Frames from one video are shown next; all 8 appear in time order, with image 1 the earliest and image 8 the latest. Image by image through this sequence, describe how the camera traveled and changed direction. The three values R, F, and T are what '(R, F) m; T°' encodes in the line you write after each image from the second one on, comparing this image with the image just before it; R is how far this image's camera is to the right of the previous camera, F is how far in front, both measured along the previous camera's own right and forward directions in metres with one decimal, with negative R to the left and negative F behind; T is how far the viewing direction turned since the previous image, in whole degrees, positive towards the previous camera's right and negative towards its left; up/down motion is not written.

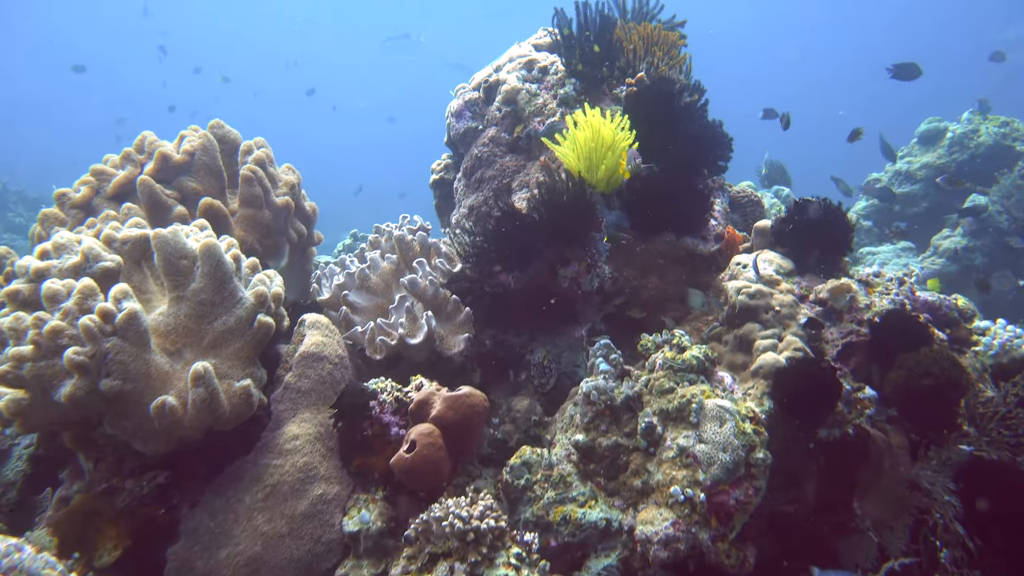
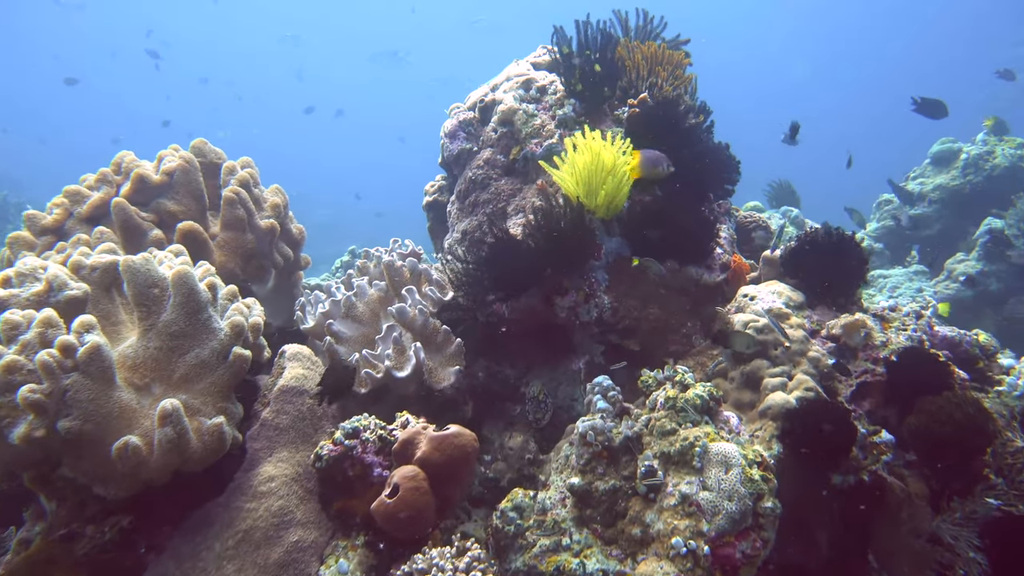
(+0.1, +0.2) m; 0°
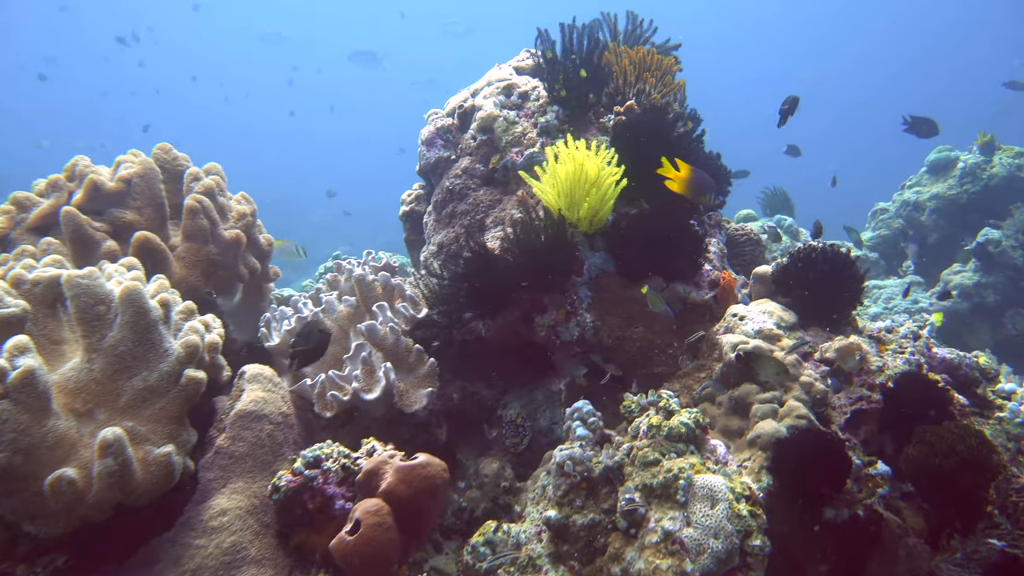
(+0.1, +0.3) m; 0°
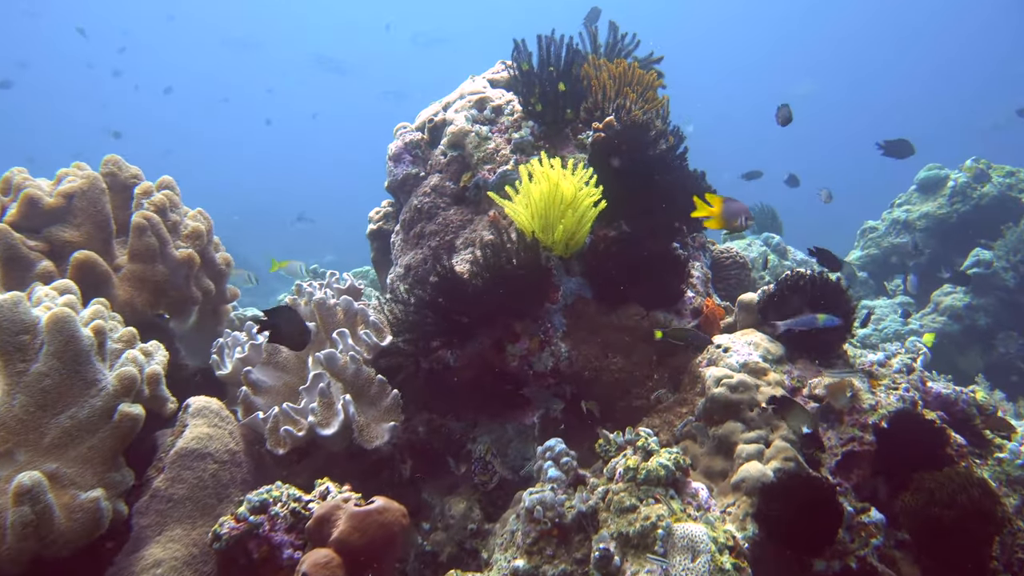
(+0.1, +0.3) m; +1°
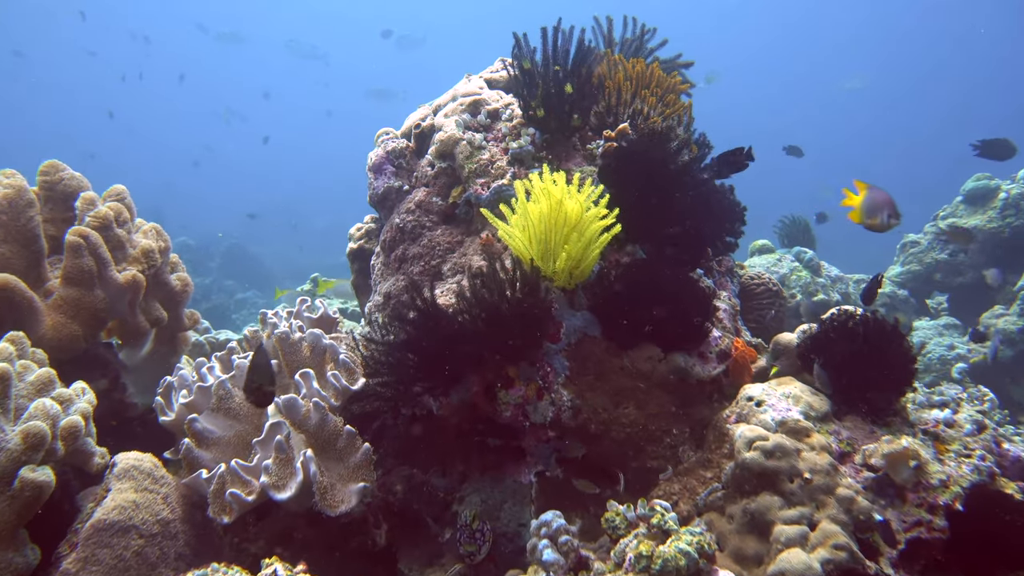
(+0.1, +0.6) m; -1°
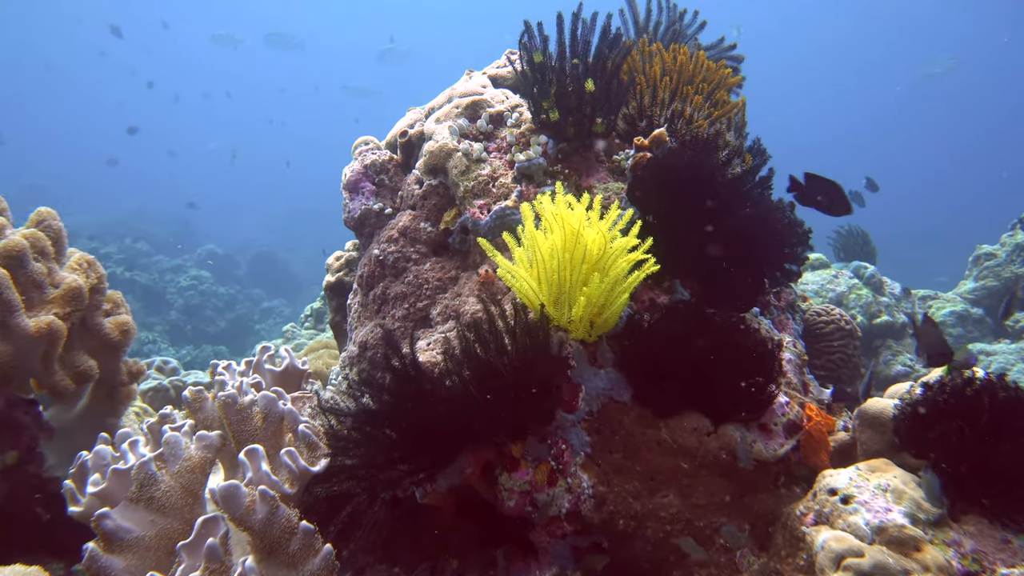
(+0.1, +0.8) m; -3°
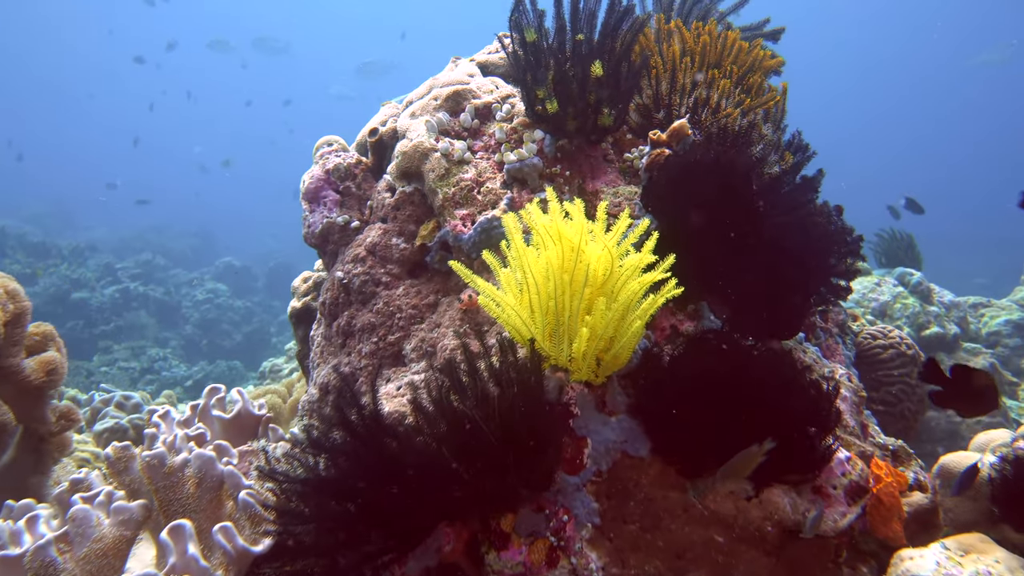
(+0.1, +0.6) m; -2°
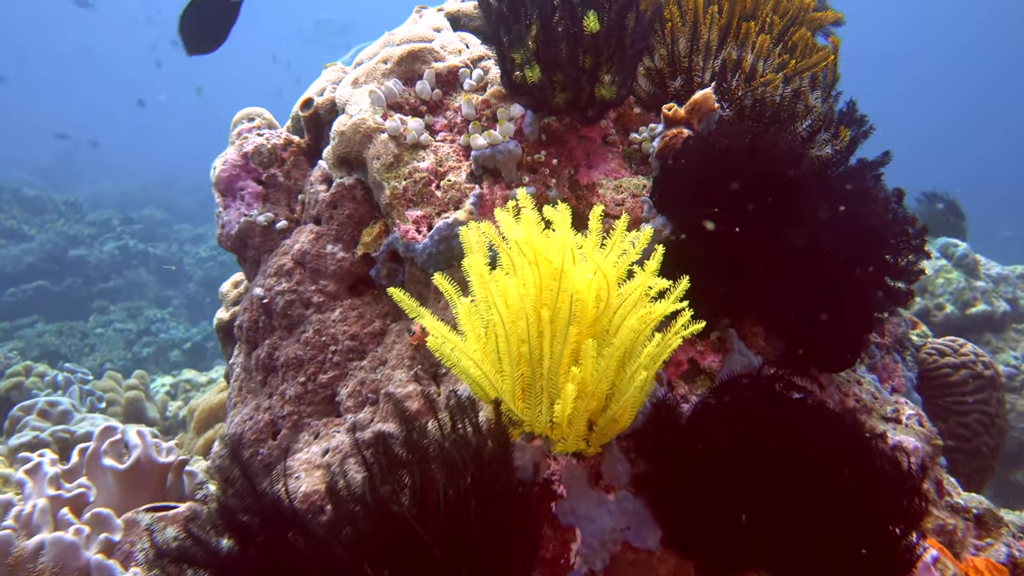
(+0.1, +0.6) m; -1°
